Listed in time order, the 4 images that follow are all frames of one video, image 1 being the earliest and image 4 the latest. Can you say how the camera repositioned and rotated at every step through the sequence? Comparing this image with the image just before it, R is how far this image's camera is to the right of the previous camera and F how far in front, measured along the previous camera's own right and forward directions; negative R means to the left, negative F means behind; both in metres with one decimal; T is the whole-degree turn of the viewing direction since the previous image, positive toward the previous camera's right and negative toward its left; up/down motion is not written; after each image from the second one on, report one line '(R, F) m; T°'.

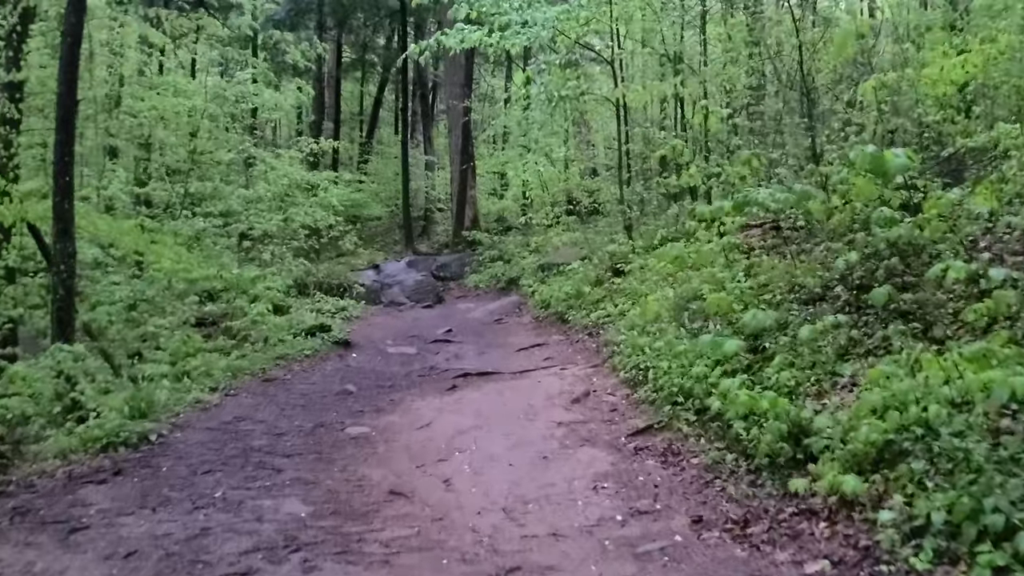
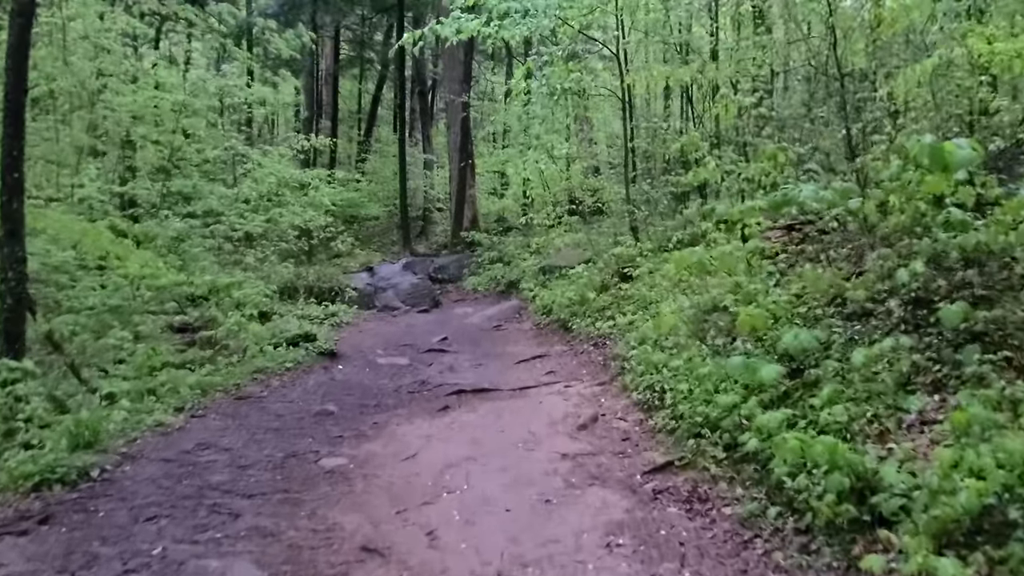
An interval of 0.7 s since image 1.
(0.0, +0.9) m; 0°
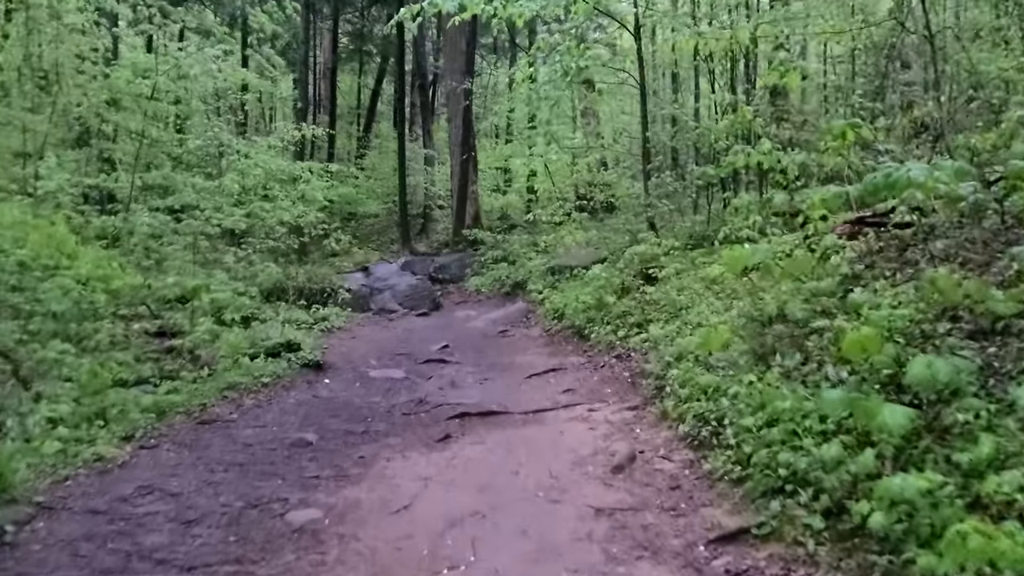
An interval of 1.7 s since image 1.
(-0.1, +1.4) m; 0°
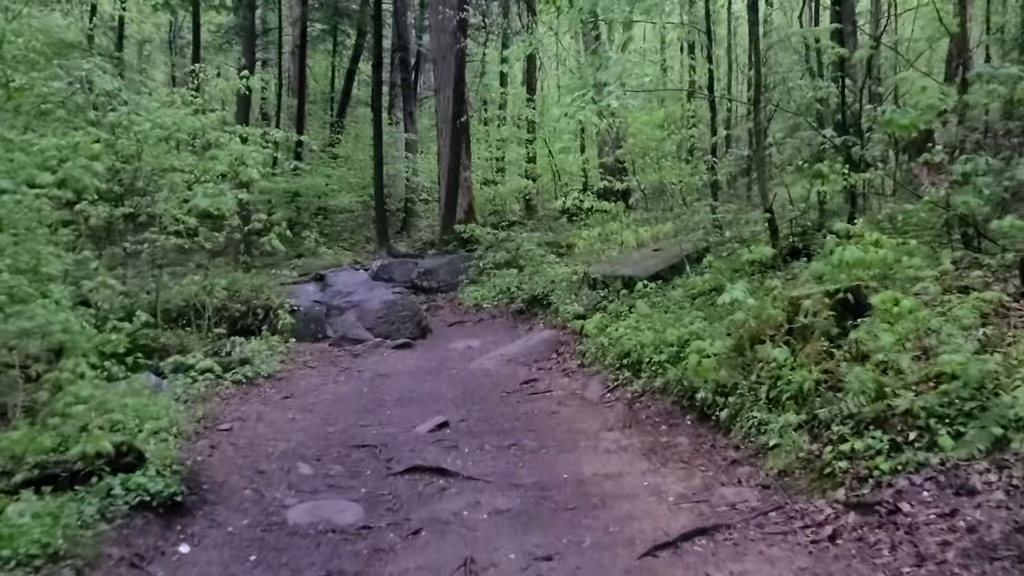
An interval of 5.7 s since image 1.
(-0.5, +5.6) m; +1°
